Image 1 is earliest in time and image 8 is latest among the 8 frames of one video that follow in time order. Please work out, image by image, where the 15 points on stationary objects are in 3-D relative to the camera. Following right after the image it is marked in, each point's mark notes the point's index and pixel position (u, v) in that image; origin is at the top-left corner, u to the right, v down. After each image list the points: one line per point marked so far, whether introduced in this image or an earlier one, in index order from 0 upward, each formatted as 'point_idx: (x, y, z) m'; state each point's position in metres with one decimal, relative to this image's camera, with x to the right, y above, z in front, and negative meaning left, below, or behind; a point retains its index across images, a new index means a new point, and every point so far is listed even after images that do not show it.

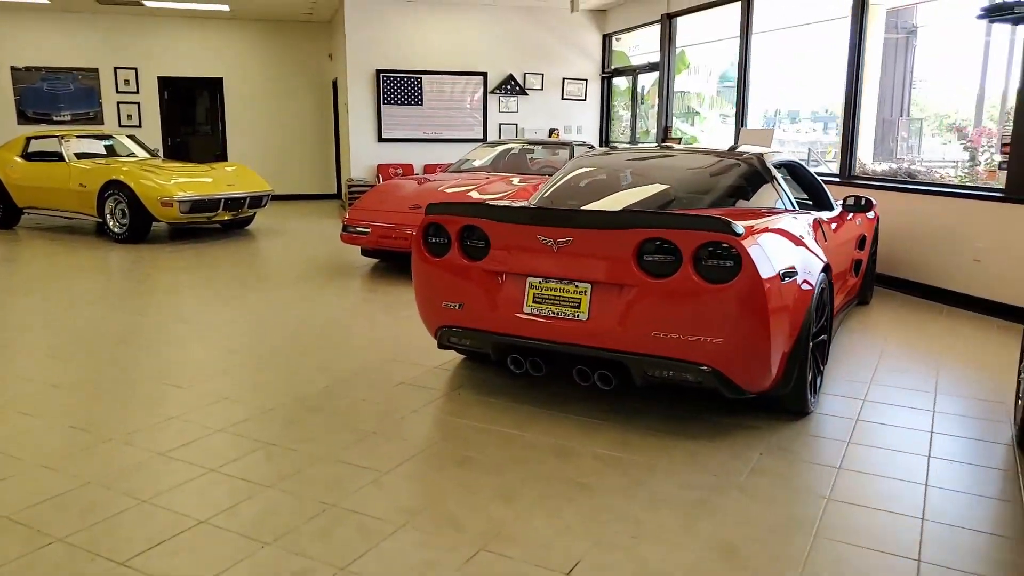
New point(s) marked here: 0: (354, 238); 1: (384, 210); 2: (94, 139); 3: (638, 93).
0: (-1.1, +0.3, +5.1) m
1: (-0.9, +0.5, +5.1) m
2: (-4.0, +1.4, +7.2) m
3: (+1.7, +2.4, +9.2) m
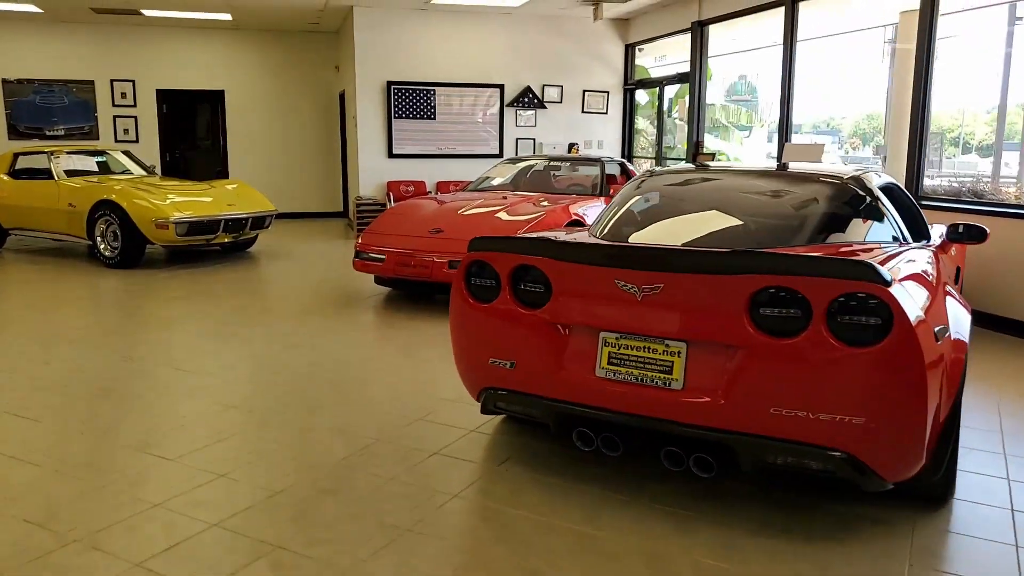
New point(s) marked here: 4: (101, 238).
0: (-0.9, +0.1, +4.6) m
1: (-0.7, +0.3, +4.6) m
2: (-3.8, +1.2, +6.7) m
3: (+1.9, +2.1, +8.8) m
4: (-3.4, +0.4, +6.1) m
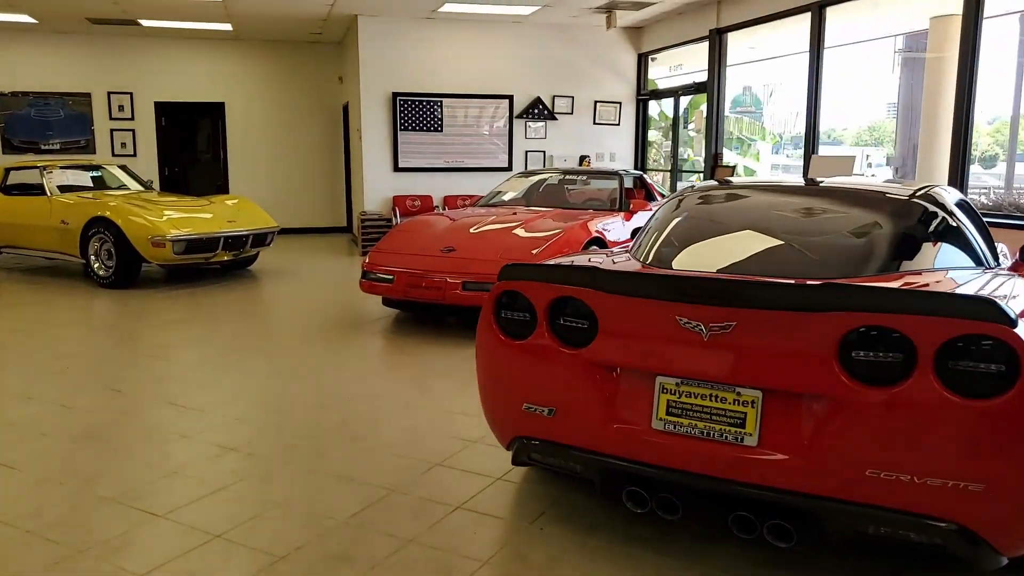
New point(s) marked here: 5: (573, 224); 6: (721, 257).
0: (-0.8, 0.0, +4.4) m
1: (-0.6, +0.2, +4.3) m
2: (-3.7, +1.0, +6.5) m
3: (+2.0, +1.9, +8.5) m
4: (-3.3, +0.2, +5.8) m
5: (+0.4, +0.4, +4.6) m
6: (+0.7, +0.1, +2.4) m
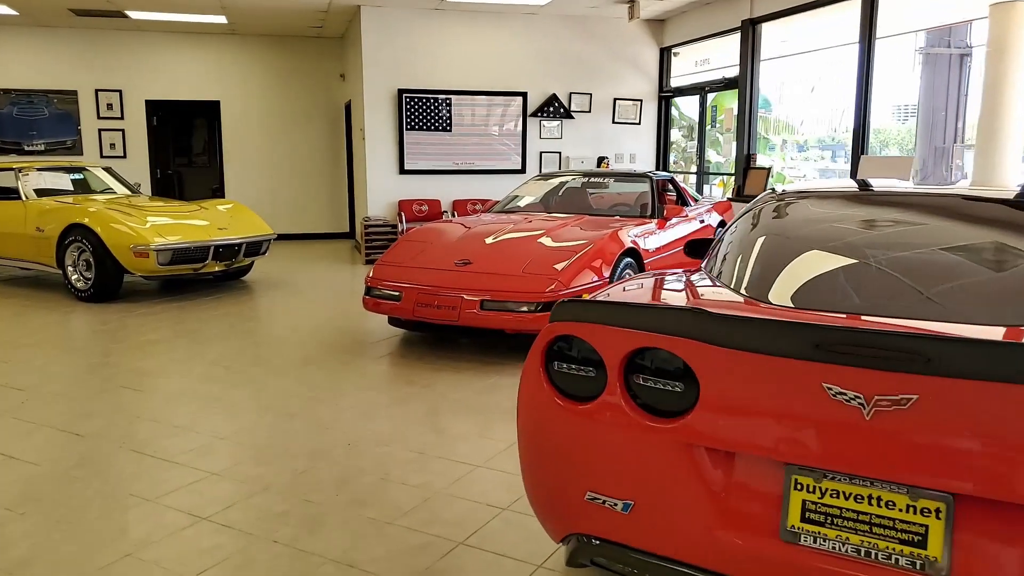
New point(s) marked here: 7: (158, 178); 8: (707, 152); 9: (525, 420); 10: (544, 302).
0: (-0.7, -0.1, +3.8) m
1: (-0.5, +0.1, +3.8) m
2: (-3.6, +0.9, +6.0) m
3: (+2.1, +1.8, +8.0) m
4: (-3.1, +0.1, +5.3) m
5: (+0.5, +0.3, +4.0) m
6: (+0.8, 0.0, +1.9) m
7: (-4.2, +1.3, +9.0) m
8: (+2.1, +1.5, +8.1) m
9: (0.0, -0.3, +1.5) m
10: (+0.2, -0.1, +3.5) m
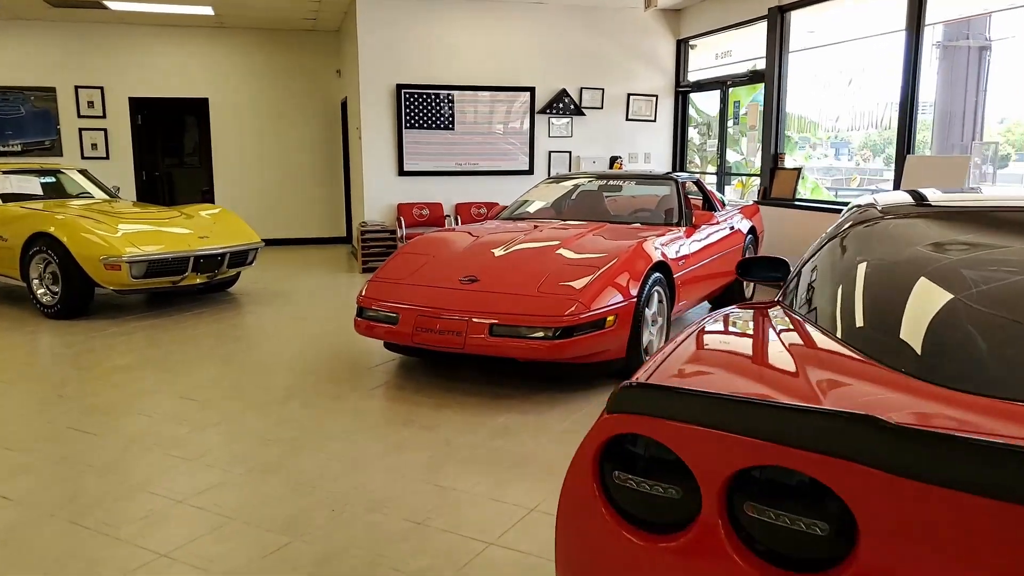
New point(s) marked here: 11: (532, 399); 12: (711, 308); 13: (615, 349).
0: (-0.6, -0.2, +3.4) m
1: (-0.4, 0.0, +3.4) m
2: (-3.5, +0.8, +5.5) m
3: (+2.2, +1.8, +7.5) m
4: (-3.1, +0.1, +4.9) m
5: (+0.5, +0.2, +3.6) m
6: (+0.8, -0.1, +1.4) m
7: (-4.2, +1.2, +8.5) m
8: (+2.2, +1.4, +7.6) m
9: (+0.1, -0.4, +1.0) m
10: (+0.2, -0.2, +3.0) m
11: (+0.1, -0.5, +3.1) m
12: (+1.4, -0.2, +5.2) m
13: (+0.5, -0.3, +3.3) m
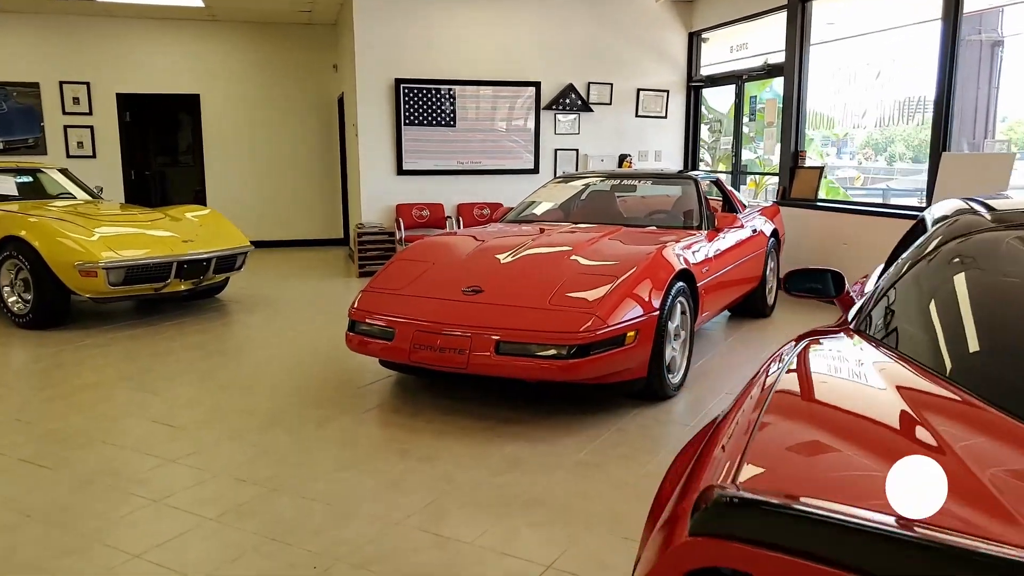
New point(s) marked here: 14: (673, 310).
0: (-0.6, -0.2, +3.0) m
1: (-0.4, 0.0, +3.0) m
2: (-3.5, +0.8, +5.2) m
3: (+2.2, +1.7, +7.2) m
4: (-3.0, 0.0, +4.5) m
5: (+0.6, +0.2, +3.2) m
6: (+0.9, -0.1, +1.1) m
7: (-4.1, +1.2, +8.2) m
8: (+2.2, +1.3, +7.3) m
9: (+0.1, -0.4, +0.7) m
10: (+0.2, -0.2, +2.7) m
11: (+0.1, -0.5, +2.8) m
12: (+1.4, -0.2, +4.9) m
13: (+0.5, -0.3, +3.0) m
14: (+0.7, -0.1, +3.2) m
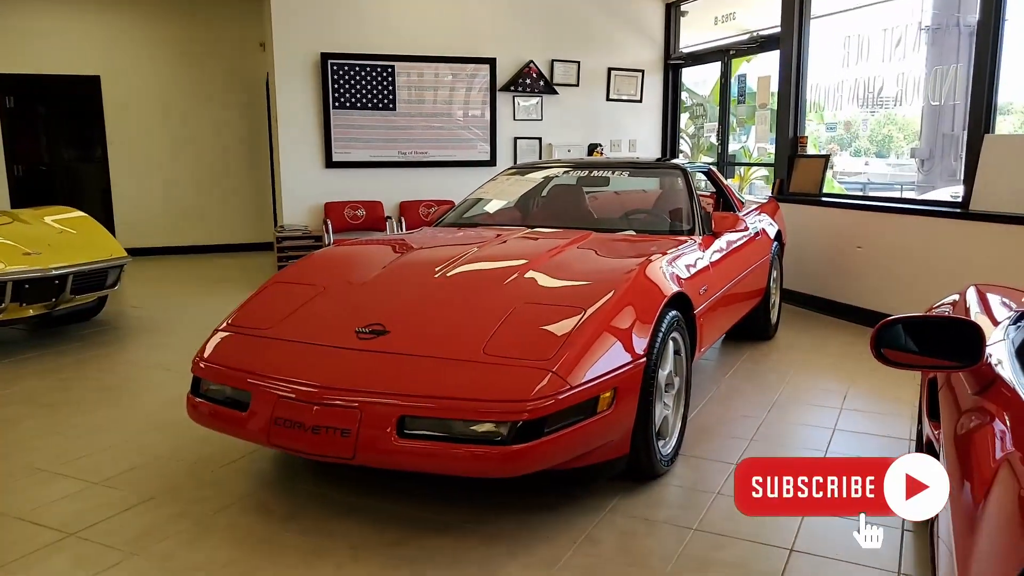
0: (-0.8, -0.3, +2.1) m
1: (-0.6, -0.1, +2.1) m
2: (-3.8, +0.6, +4.1) m
3: (+1.8, +1.7, +6.3) m
4: (-3.3, -0.1, +3.5) m
5: (+0.4, +0.1, +2.3) m
6: (+0.7, -0.2, +0.2) m
7: (-4.5, +1.1, +7.1) m
8: (+1.8, +1.3, +6.4) m
9: (0.0, -0.5, -0.2) m
10: (0.0, -0.3, +1.8) m
11: (-0.1, -0.6, +1.9) m
12: (+1.1, -0.3, +4.0) m
13: (+0.3, -0.4, +2.1) m
14: (+0.5, -0.2, +2.3) m
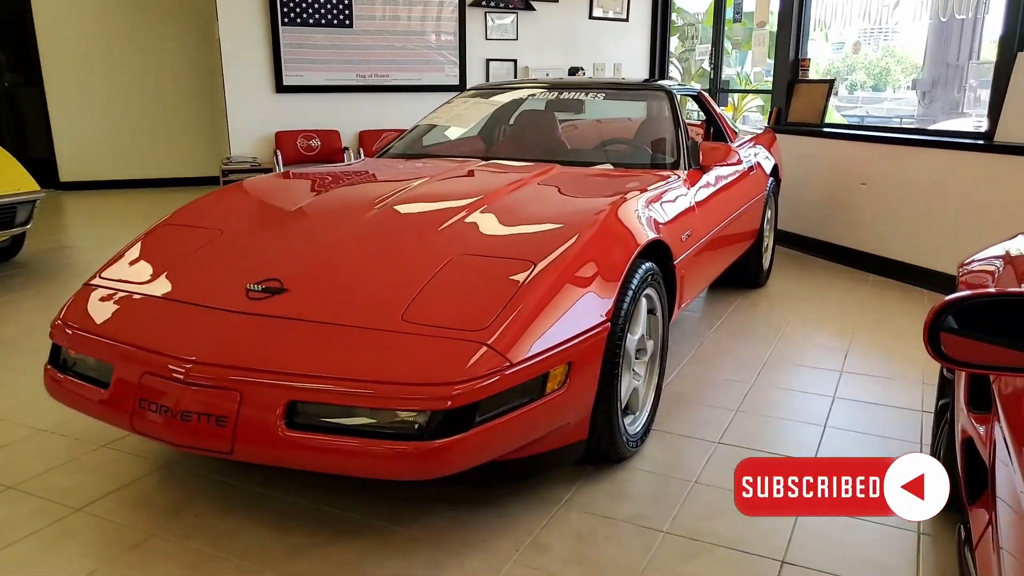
0: (-1.0, -0.2, +1.7) m
1: (-0.8, 0.0, +1.6) m
2: (-4.0, +1.0, +3.6) m
3: (+1.6, +2.1, +5.7) m
4: (-3.5, +0.1, +3.0) m
5: (+0.2, +0.2, +1.9) m
6: (+0.6, -0.3, -0.2) m
7: (-4.7, +1.6, +6.5) m
8: (+1.6, +1.8, +5.9) m
9: (-0.1, -0.6, -0.6) m
10: (-0.1, -0.2, +1.4) m
11: (-0.2, -0.5, +1.5) m
12: (+1.0, 0.0, +3.6) m
13: (+0.1, -0.3, +1.7) m
14: (+0.3, -0.1, +1.9) m
